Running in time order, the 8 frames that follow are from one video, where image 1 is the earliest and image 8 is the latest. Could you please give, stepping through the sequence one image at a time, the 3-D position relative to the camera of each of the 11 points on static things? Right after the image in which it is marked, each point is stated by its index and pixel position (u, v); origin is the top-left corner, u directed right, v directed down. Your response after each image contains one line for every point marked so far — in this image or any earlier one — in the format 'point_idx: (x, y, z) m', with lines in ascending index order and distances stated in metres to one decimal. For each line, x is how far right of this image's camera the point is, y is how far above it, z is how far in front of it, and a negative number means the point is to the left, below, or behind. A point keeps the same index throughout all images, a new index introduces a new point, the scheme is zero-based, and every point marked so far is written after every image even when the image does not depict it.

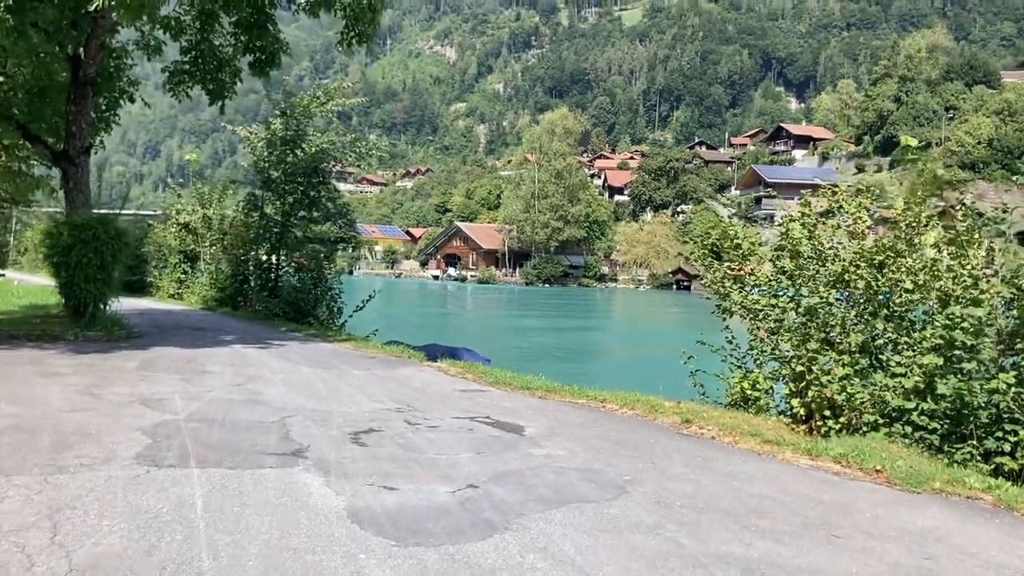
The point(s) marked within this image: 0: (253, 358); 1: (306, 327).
0: (-3.4, -0.9, +12.3) m
1: (-4.1, -0.7, +18.3) m
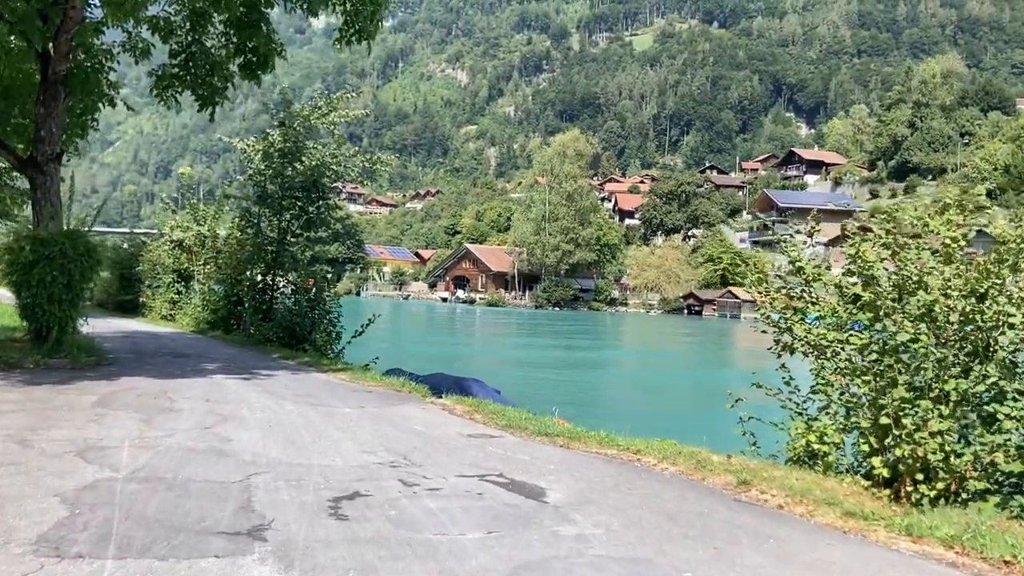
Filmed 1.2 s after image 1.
0: (-3.2, -1.2, +10.8) m
1: (-3.9, -1.2, +16.8) m
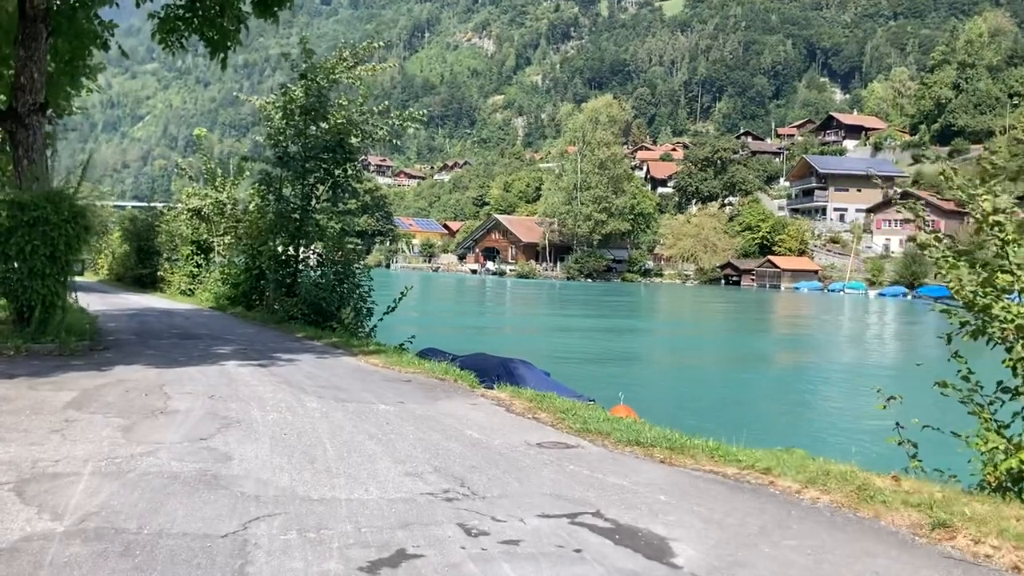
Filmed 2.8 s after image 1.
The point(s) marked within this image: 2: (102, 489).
0: (-2.6, -0.9, +8.9) m
1: (-3.0, -0.7, +14.9) m
2: (-2.2, -1.1, +4.9) m
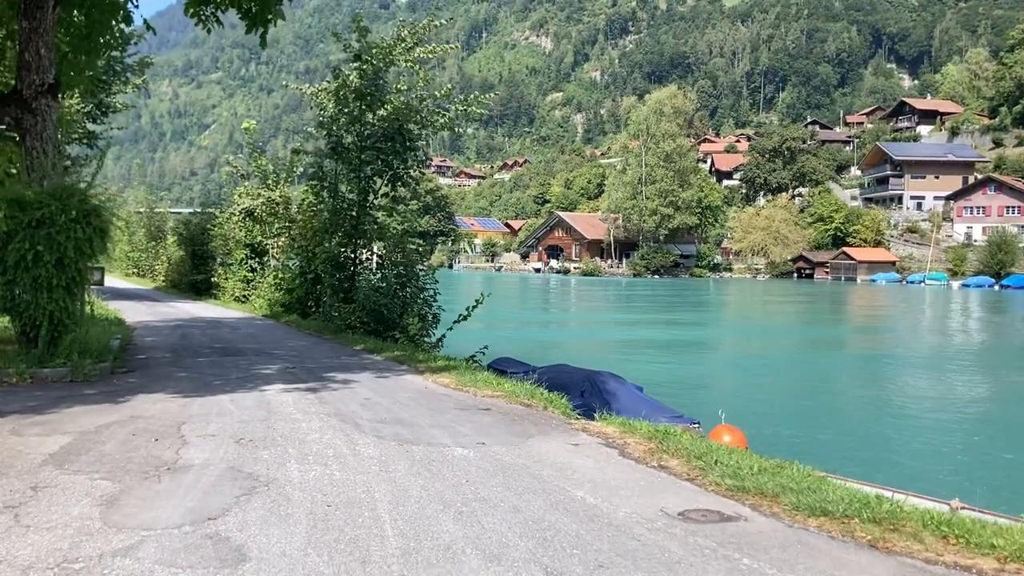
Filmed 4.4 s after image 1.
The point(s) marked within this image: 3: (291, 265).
0: (-1.8, -1.0, +7.1) m
1: (-1.8, -0.8, +13.1) m
2: (-1.6, -1.1, +3.1) m
3: (-4.5, +0.5, +19.0) m
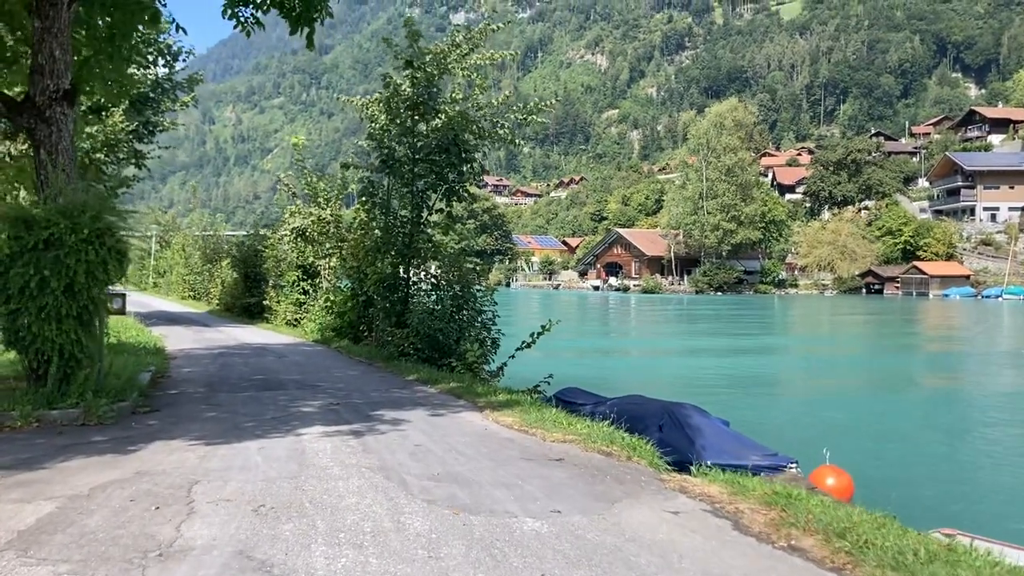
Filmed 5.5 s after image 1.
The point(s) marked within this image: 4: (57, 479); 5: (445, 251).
0: (-1.3, -1.2, +5.8) m
1: (-1.0, -1.1, +11.9) m
2: (-1.3, -1.2, +1.9) m
3: (-3.3, 0.0, +17.9) m
4: (-2.8, -1.2, +5.7) m
5: (-1.1, +0.6, +14.6) m
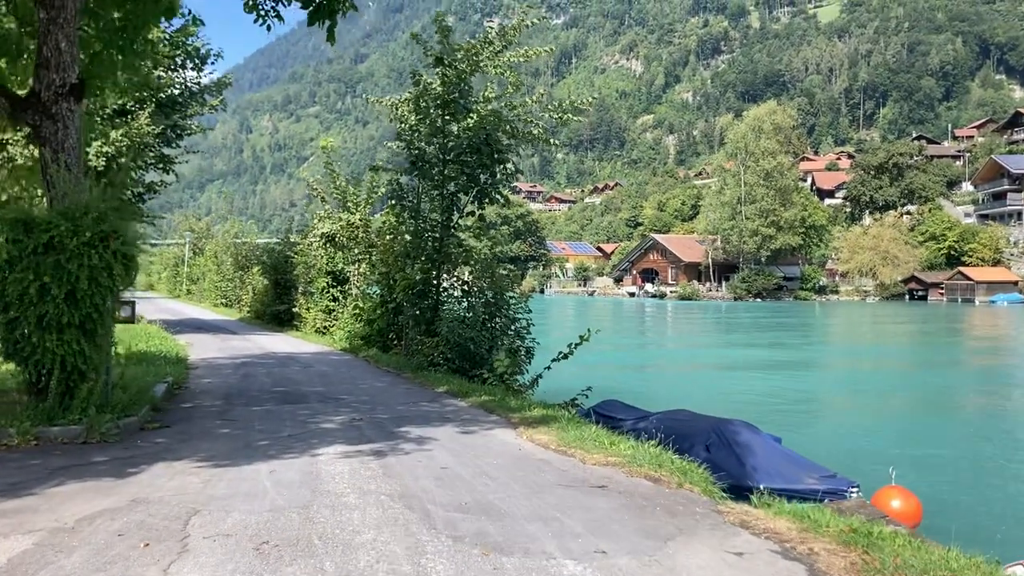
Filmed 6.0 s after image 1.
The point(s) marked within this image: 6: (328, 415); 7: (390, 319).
0: (-1.1, -1.2, +5.2) m
1: (-0.5, -1.2, +11.2) m
2: (-1.3, -1.3, +1.2) m
3: (-2.6, -0.1, +17.3) m
4: (-2.6, -1.2, +5.2) m
5: (-0.6, +0.5, +14.0) m
6: (-1.7, -1.2, +8.9) m
7: (-2.1, -0.6, +16.5) m
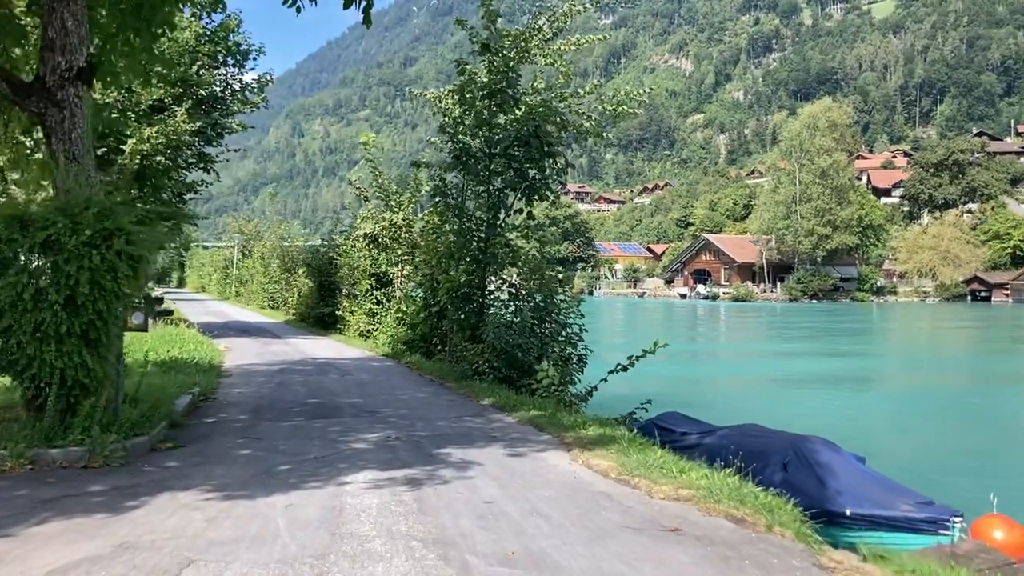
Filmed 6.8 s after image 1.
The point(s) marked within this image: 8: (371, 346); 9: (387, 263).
0: (-0.8, -1.3, +4.3) m
1: (0.0, -1.2, +10.3) m
2: (-1.2, -1.3, +0.4) m
3: (-1.7, -0.1, +16.5) m
4: (-2.3, -1.2, +4.3) m
5: (+0.2, +0.4, +13.0) m
6: (-1.3, -1.2, +8.1) m
7: (-1.3, -0.6, +15.6) m
8: (-2.9, -1.2, +19.3) m
9: (-2.7, +0.5, +20.1) m
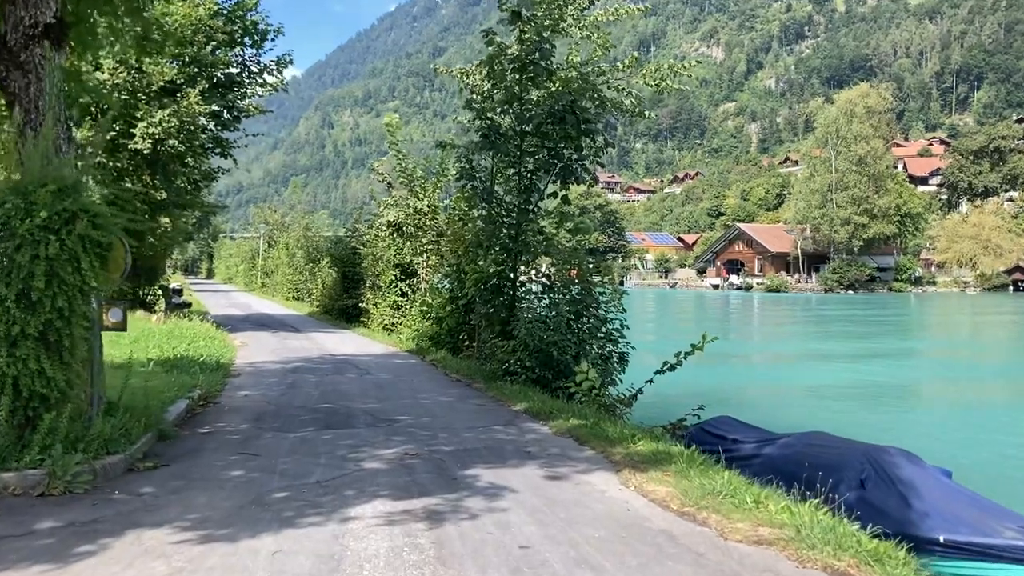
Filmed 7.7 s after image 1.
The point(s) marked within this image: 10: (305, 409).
0: (-0.6, -1.2, +3.2) m
1: (+0.4, -1.1, +9.2) m
2: (-1.2, -1.3, -0.7) m
3: (-1.2, 0.0, +15.5) m
4: (-2.2, -1.2, +3.3) m
5: (+0.6, +0.6, +11.9) m
6: (-1.0, -1.2, +7.0) m
7: (-0.8, -0.5, +14.5) m
8: (-2.3, -1.0, +18.3) m
9: (-2.0, +0.7, +19.1) m
10: (-1.9, -1.1, +8.7) m
